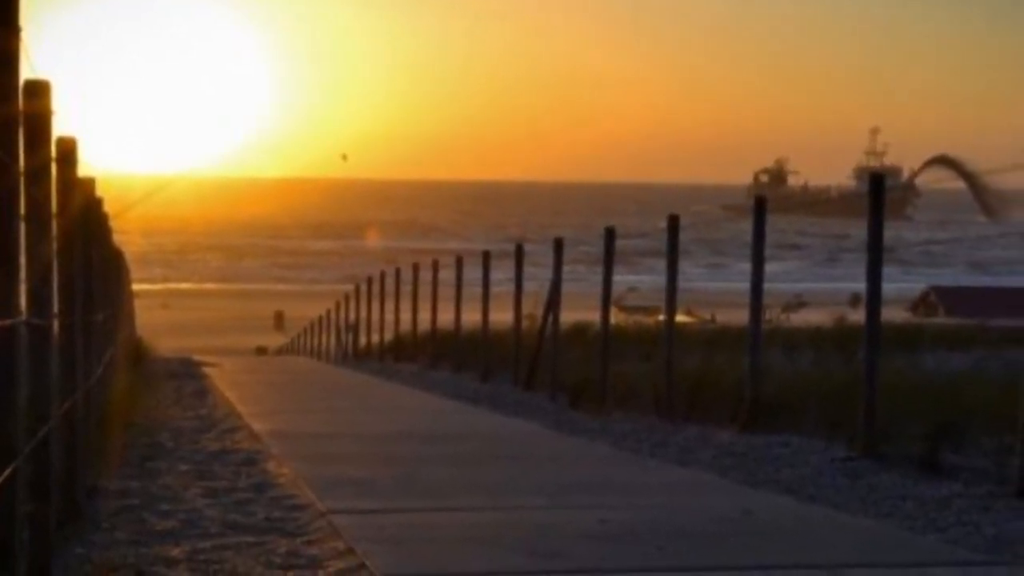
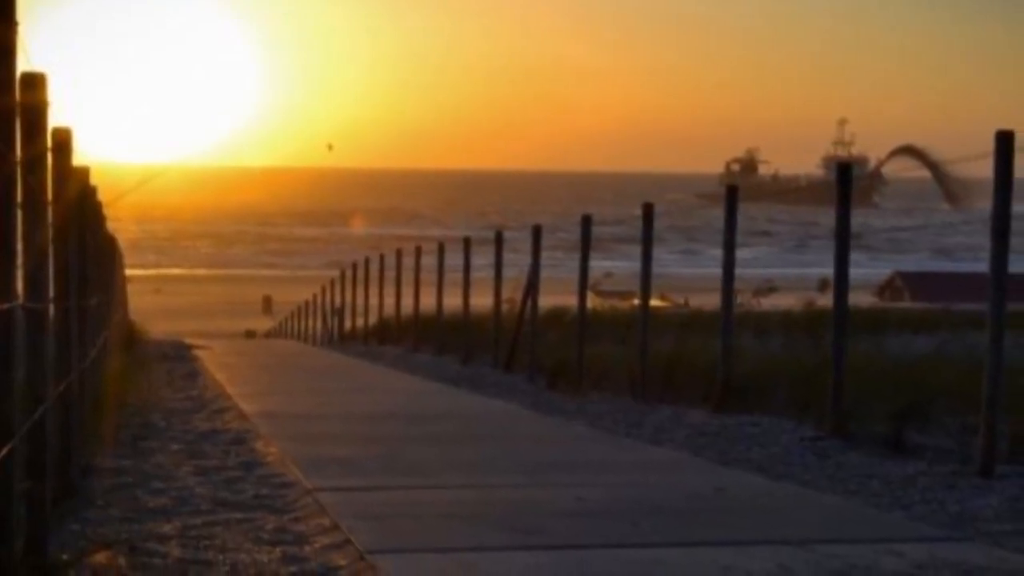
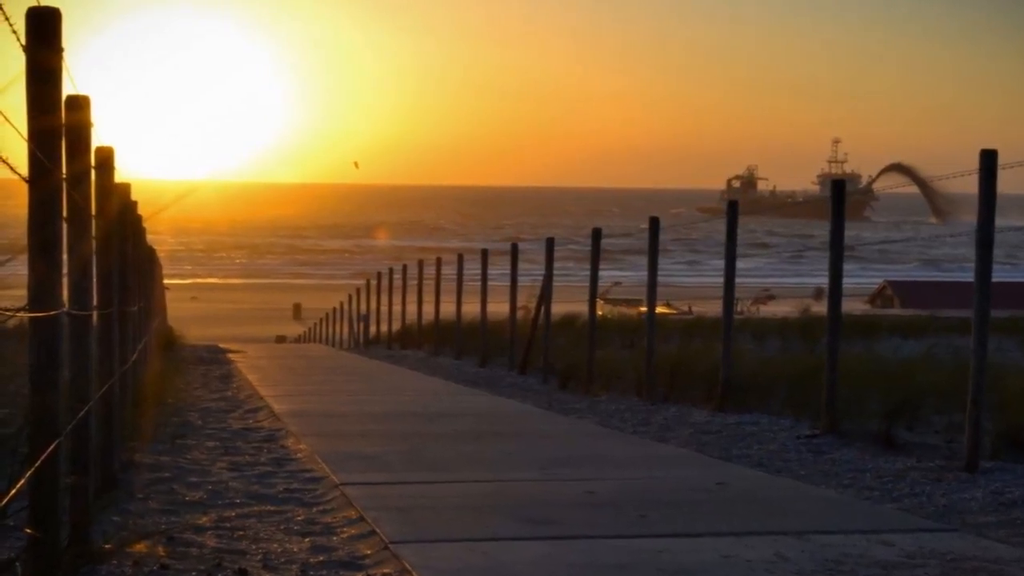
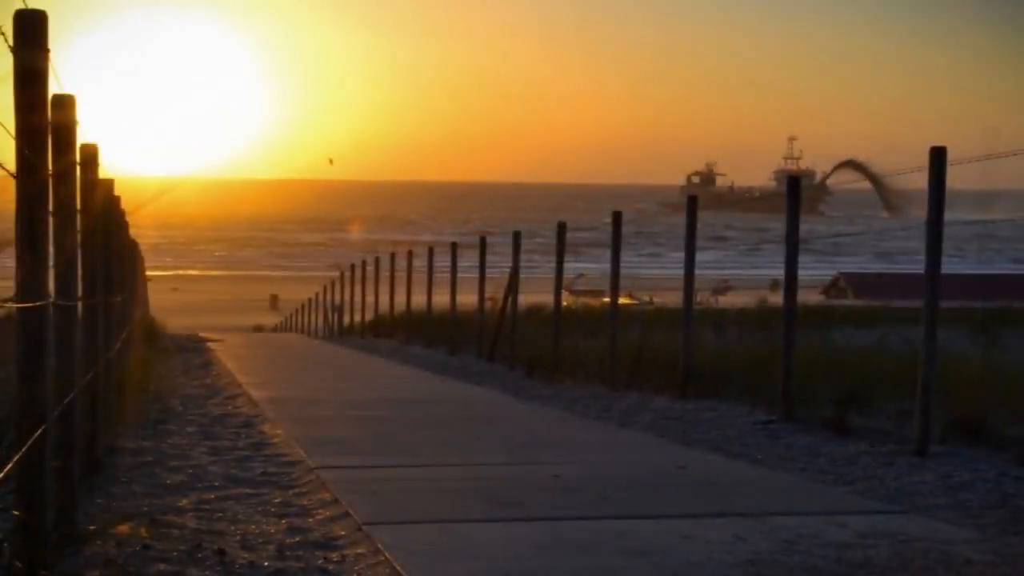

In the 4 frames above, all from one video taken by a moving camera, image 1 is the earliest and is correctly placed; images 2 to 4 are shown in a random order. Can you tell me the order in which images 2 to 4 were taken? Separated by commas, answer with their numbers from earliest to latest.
2, 4, 3
